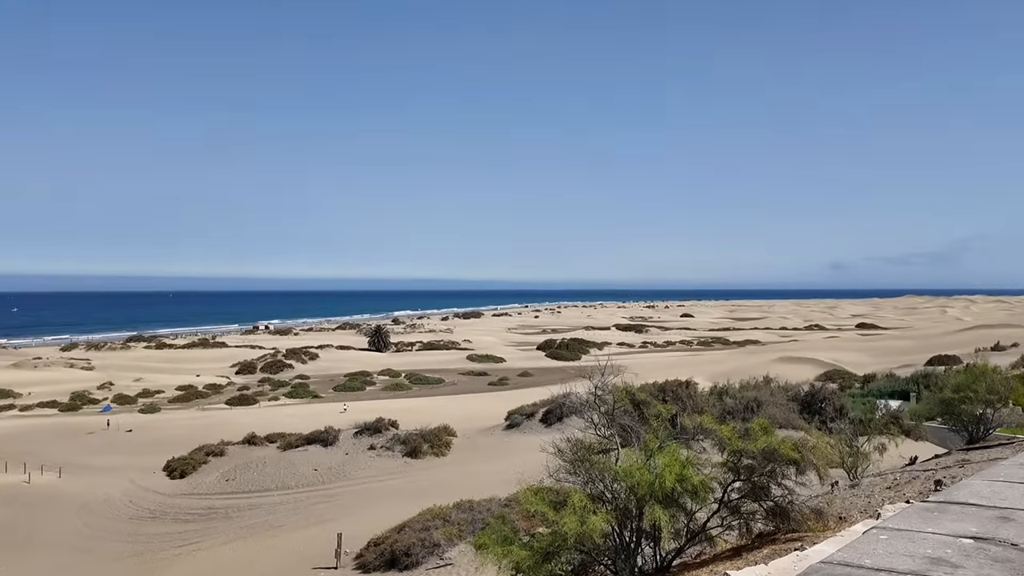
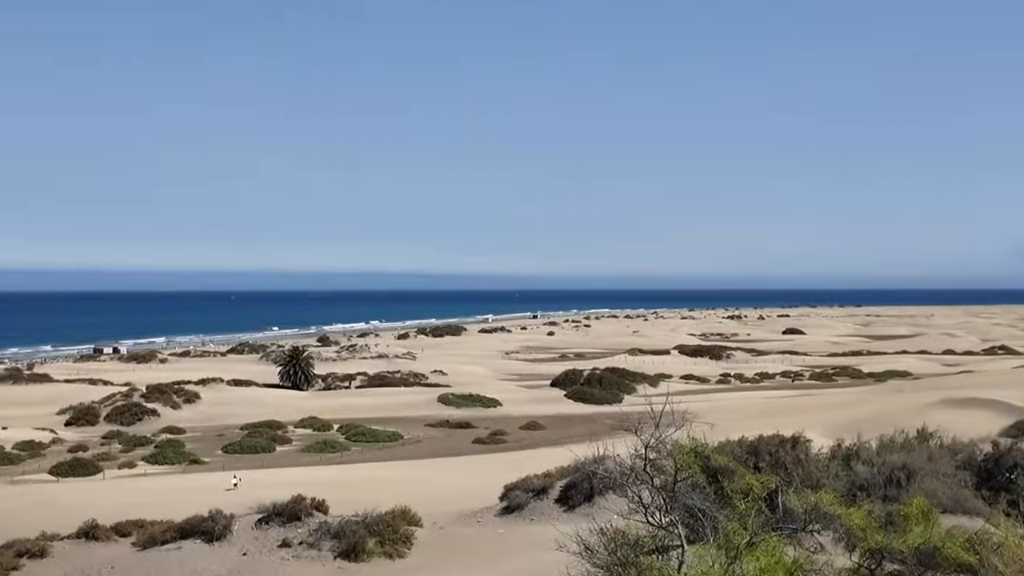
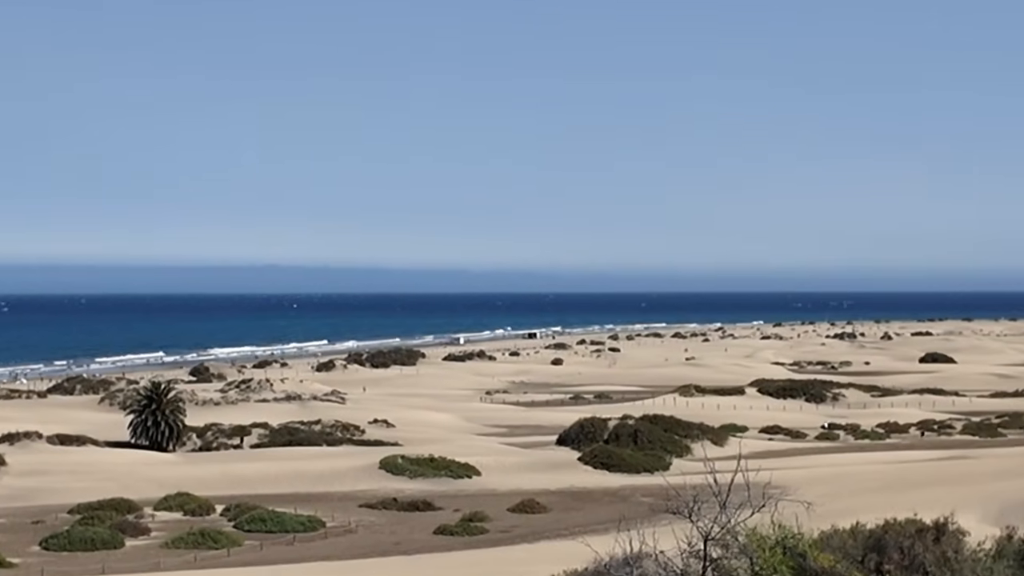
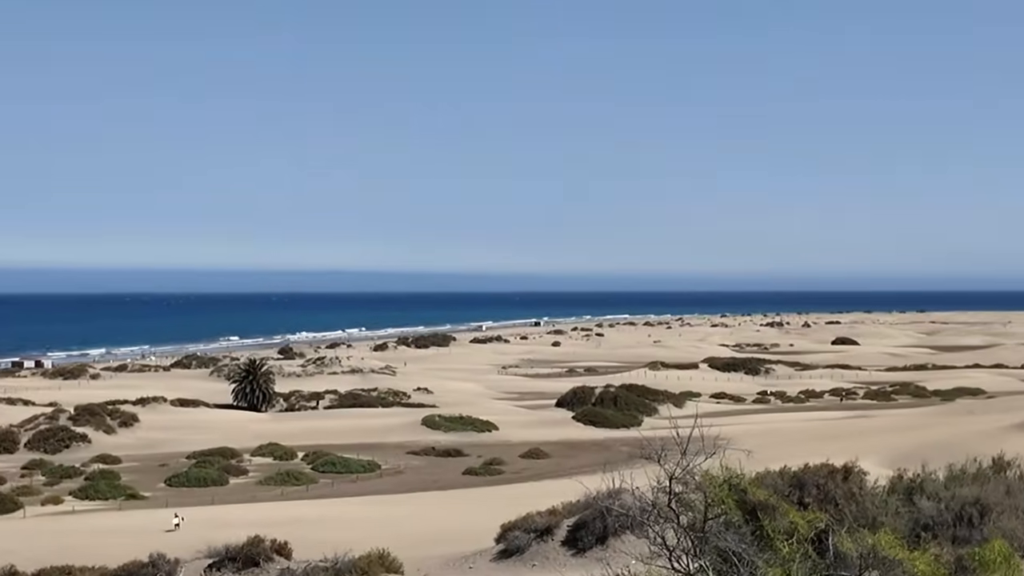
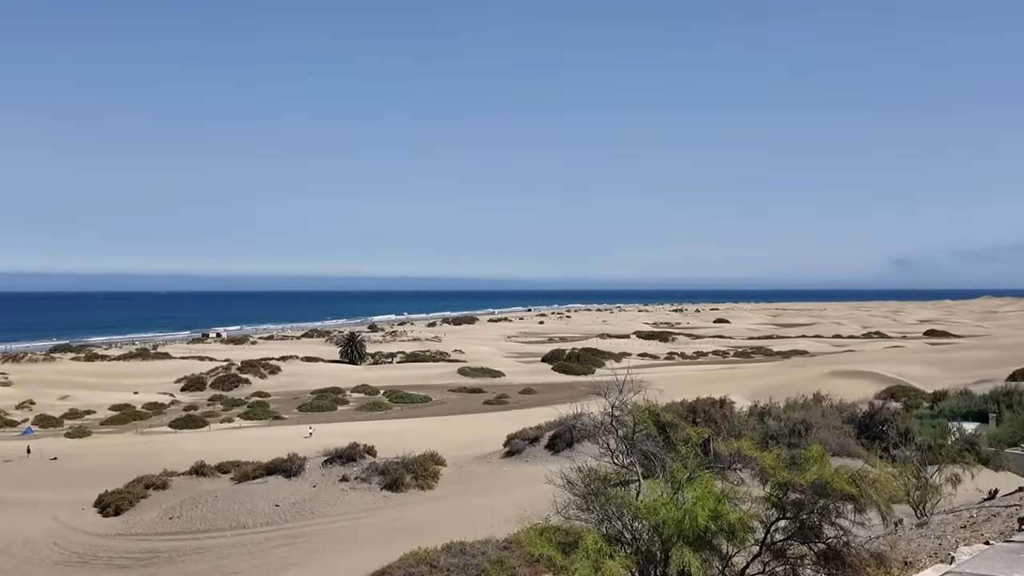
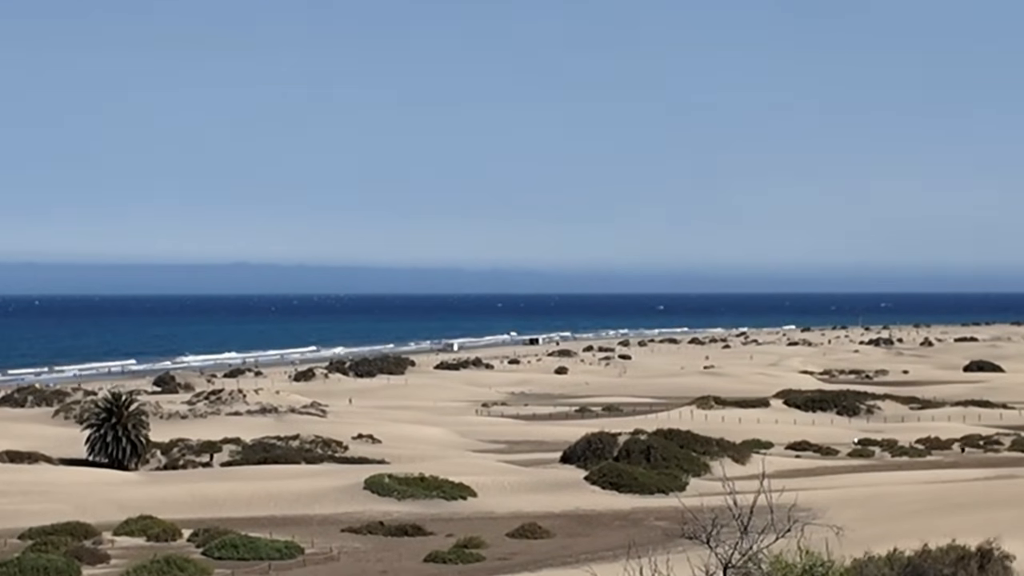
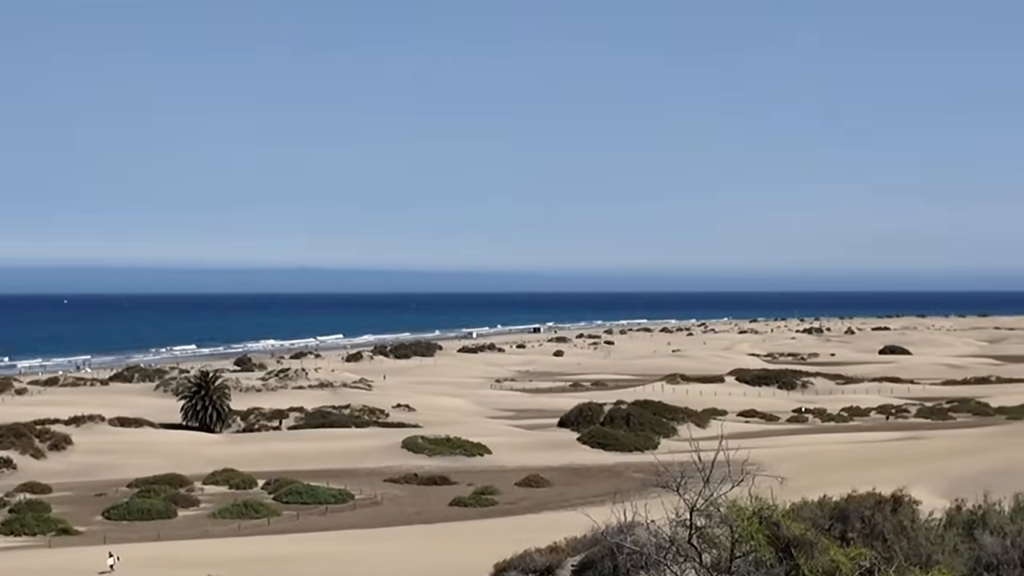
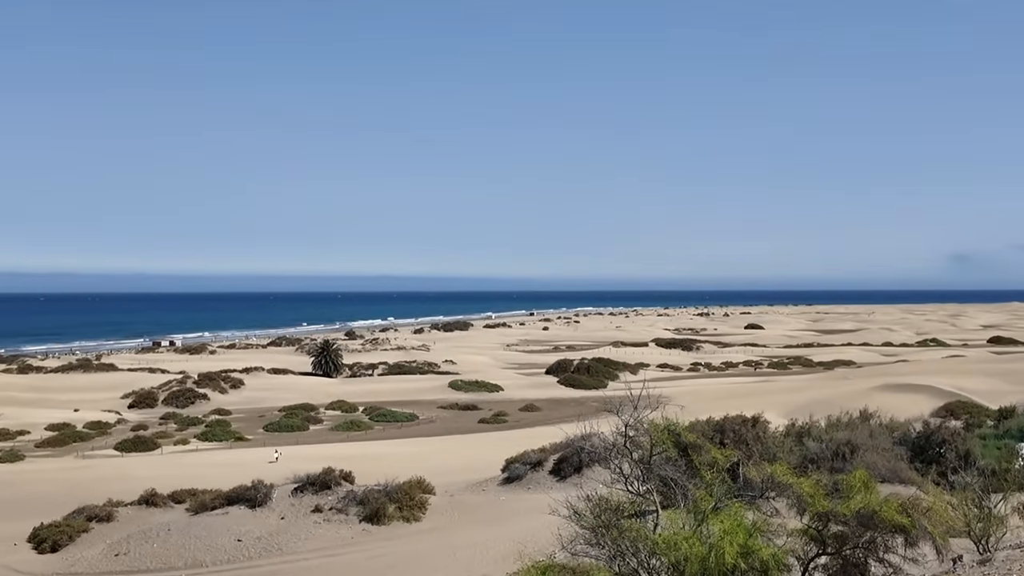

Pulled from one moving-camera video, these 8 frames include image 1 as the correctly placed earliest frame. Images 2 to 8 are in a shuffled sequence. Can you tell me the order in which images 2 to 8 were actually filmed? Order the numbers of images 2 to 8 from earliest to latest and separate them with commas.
5, 8, 2, 4, 7, 3, 6
